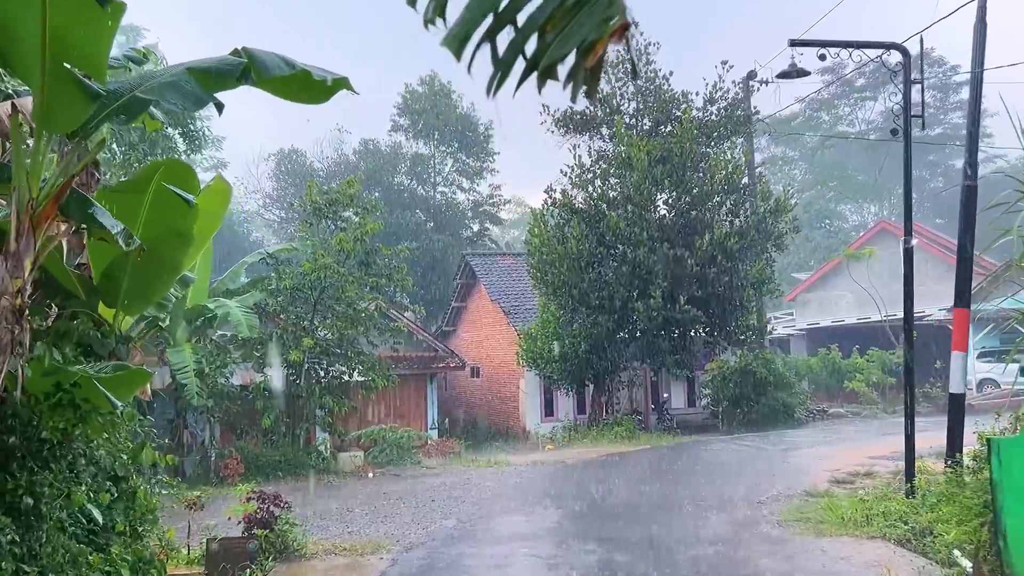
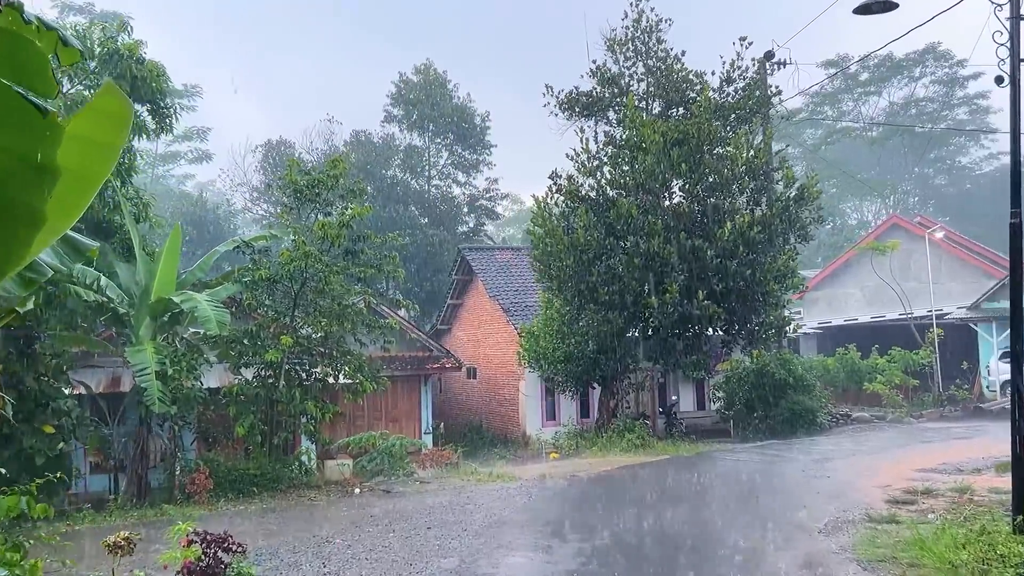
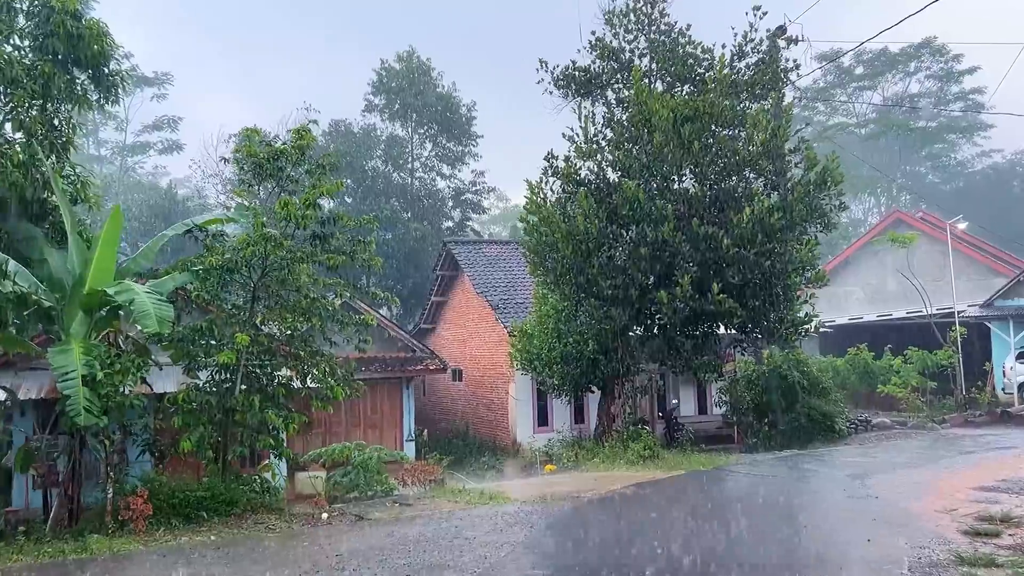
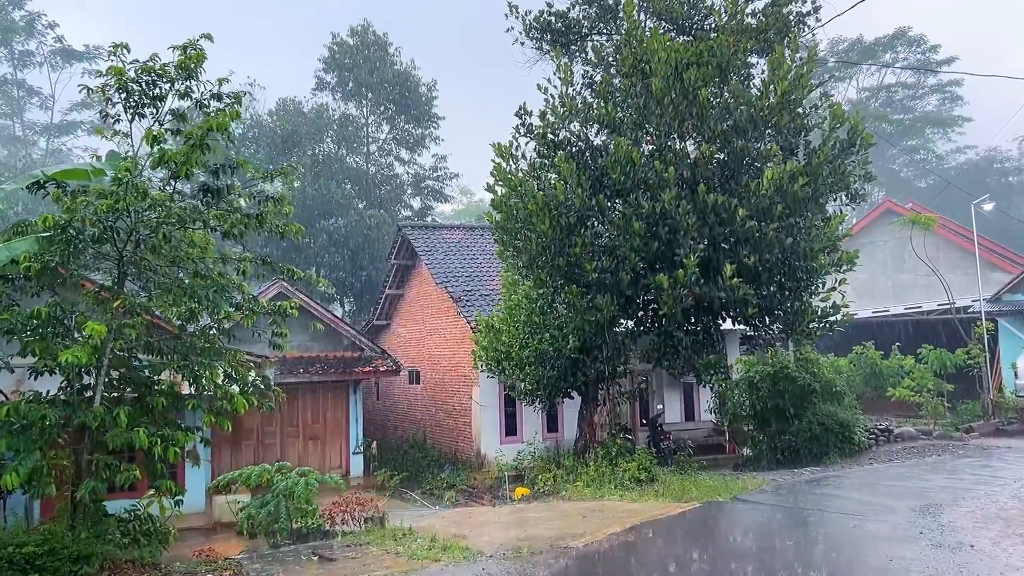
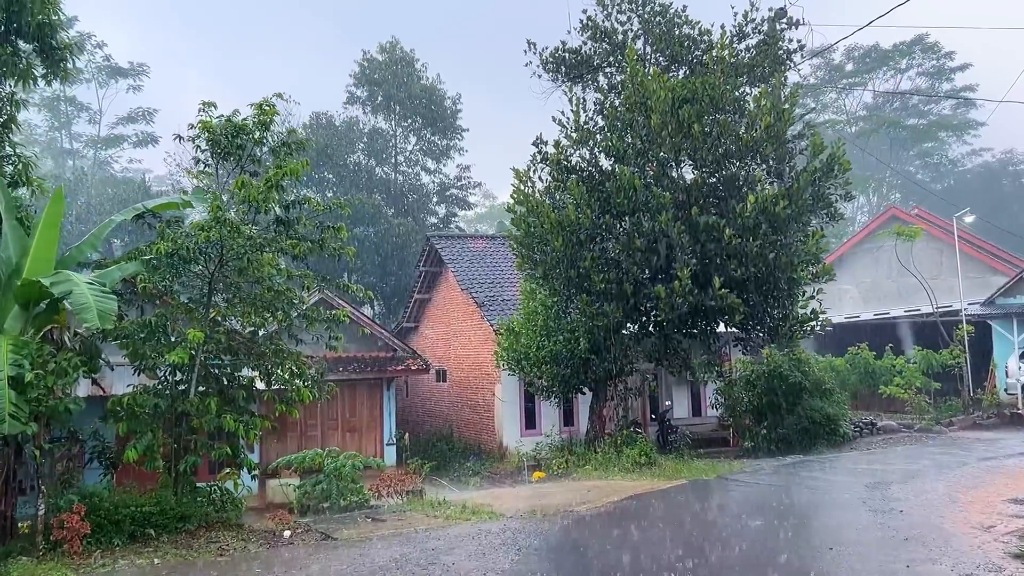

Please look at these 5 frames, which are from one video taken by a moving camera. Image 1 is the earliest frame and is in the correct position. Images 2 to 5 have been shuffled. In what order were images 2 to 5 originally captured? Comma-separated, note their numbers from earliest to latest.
2, 3, 5, 4
